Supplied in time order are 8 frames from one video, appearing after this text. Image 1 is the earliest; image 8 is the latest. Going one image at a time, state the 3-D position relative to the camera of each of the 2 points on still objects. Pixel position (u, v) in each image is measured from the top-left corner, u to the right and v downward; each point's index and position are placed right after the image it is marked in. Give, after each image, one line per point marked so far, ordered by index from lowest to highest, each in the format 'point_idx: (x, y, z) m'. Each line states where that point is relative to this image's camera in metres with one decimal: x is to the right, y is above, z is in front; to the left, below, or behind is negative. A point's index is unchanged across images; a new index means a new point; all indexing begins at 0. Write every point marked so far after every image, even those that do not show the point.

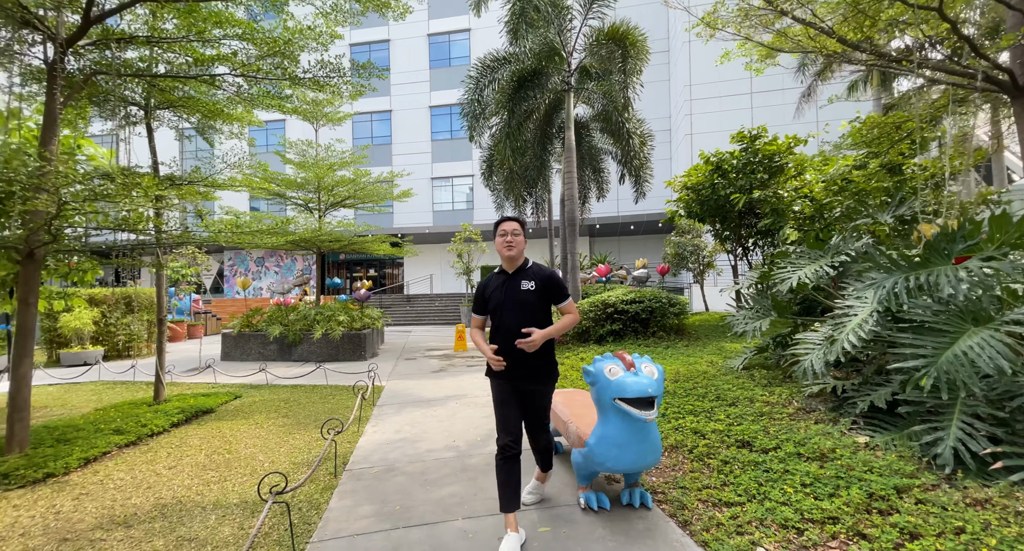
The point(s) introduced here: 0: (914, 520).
0: (+1.9, -1.1, +1.9) m
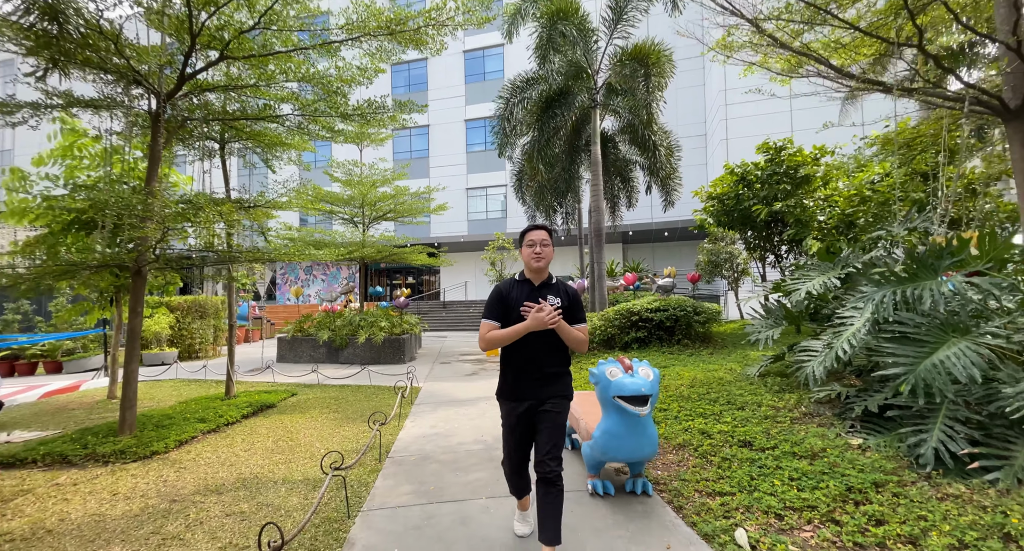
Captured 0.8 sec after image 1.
0: (+1.9, -1.2, +2.2) m
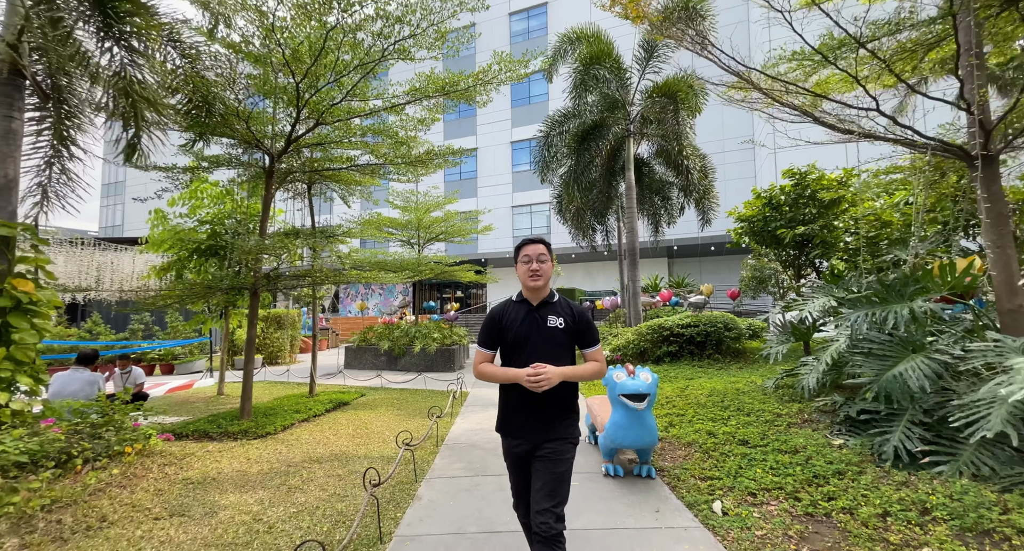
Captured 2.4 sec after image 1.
0: (+2.1, -1.4, +2.7) m
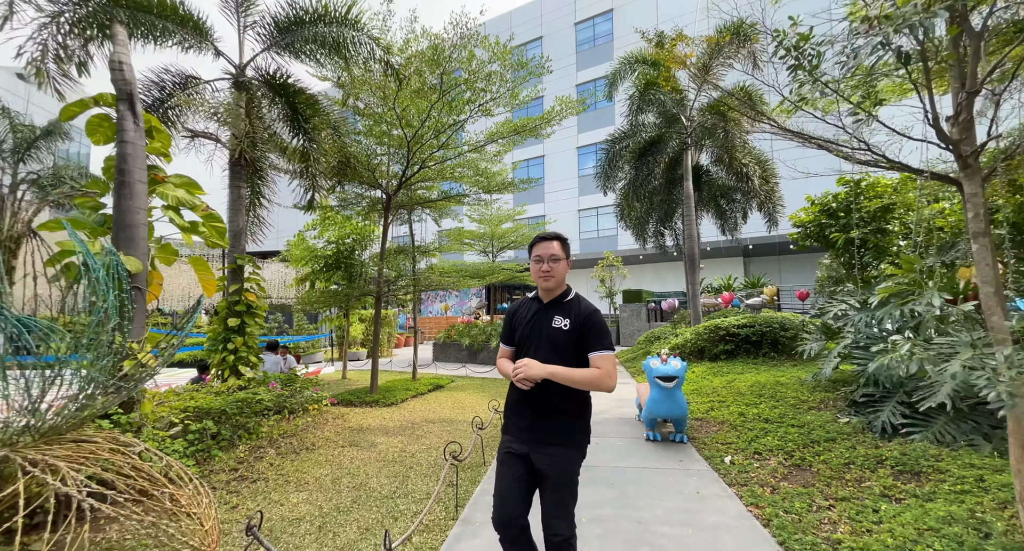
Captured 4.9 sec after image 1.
0: (+2.6, -1.5, +3.5) m
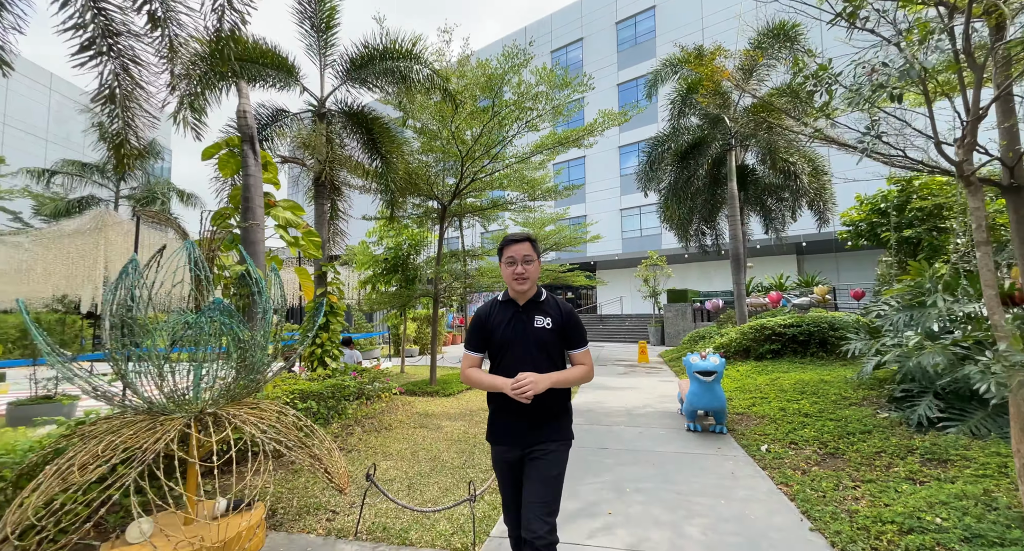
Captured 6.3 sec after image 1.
0: (+3.1, -1.5, +3.7) m
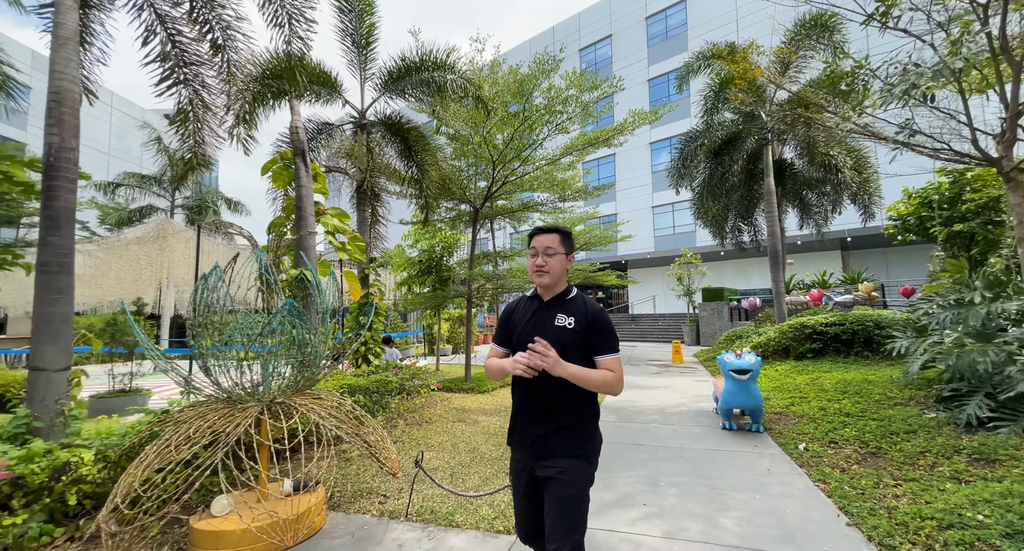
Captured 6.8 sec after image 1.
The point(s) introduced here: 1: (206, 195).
0: (+3.4, -1.5, +3.7) m
1: (-12.7, +3.3, +17.1) m
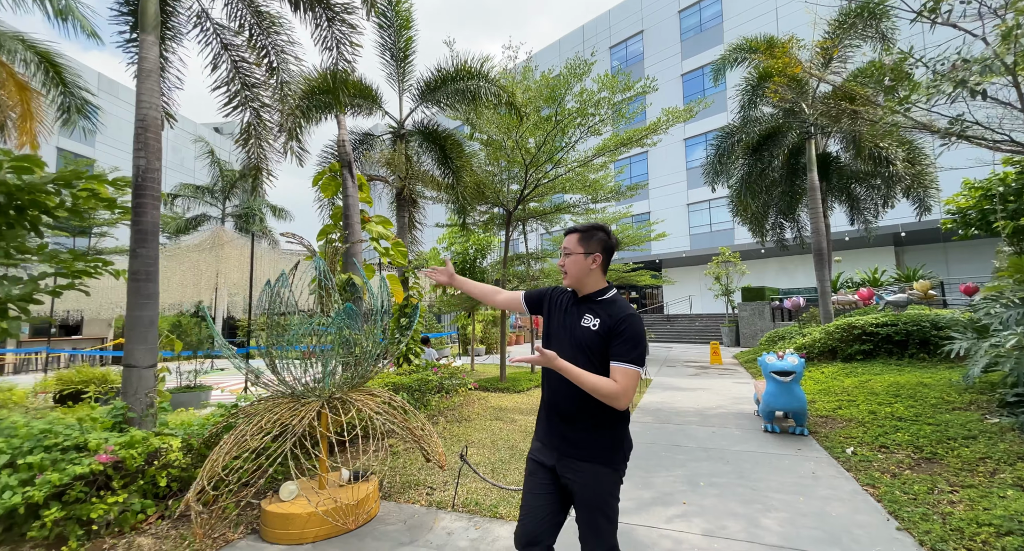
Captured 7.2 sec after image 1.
0: (+3.8, -1.5, +3.5) m
1: (-11.3, +3.1, +18.2) m
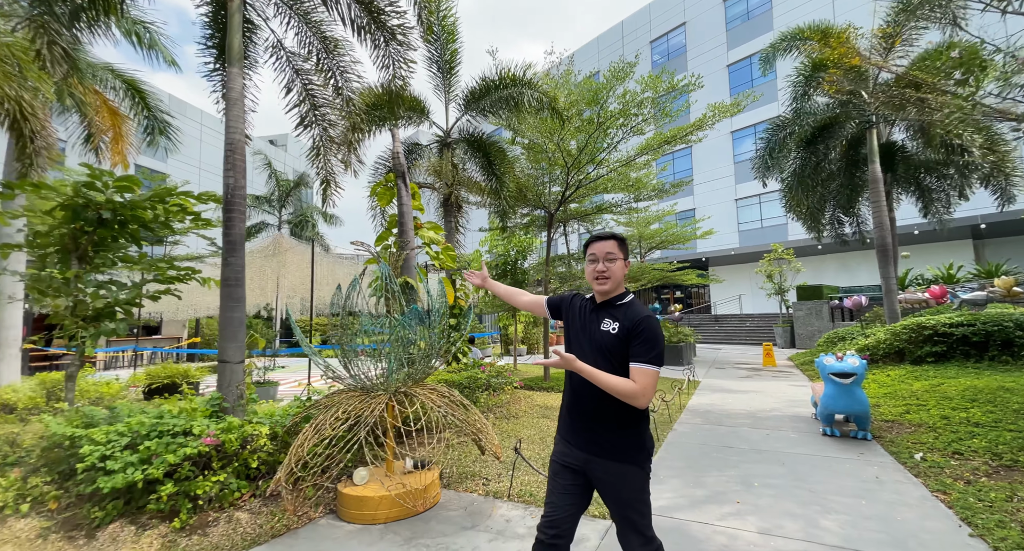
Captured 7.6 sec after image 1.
0: (+4.2, -1.4, +3.3) m
1: (-9.5, +3.0, +19.3) m
